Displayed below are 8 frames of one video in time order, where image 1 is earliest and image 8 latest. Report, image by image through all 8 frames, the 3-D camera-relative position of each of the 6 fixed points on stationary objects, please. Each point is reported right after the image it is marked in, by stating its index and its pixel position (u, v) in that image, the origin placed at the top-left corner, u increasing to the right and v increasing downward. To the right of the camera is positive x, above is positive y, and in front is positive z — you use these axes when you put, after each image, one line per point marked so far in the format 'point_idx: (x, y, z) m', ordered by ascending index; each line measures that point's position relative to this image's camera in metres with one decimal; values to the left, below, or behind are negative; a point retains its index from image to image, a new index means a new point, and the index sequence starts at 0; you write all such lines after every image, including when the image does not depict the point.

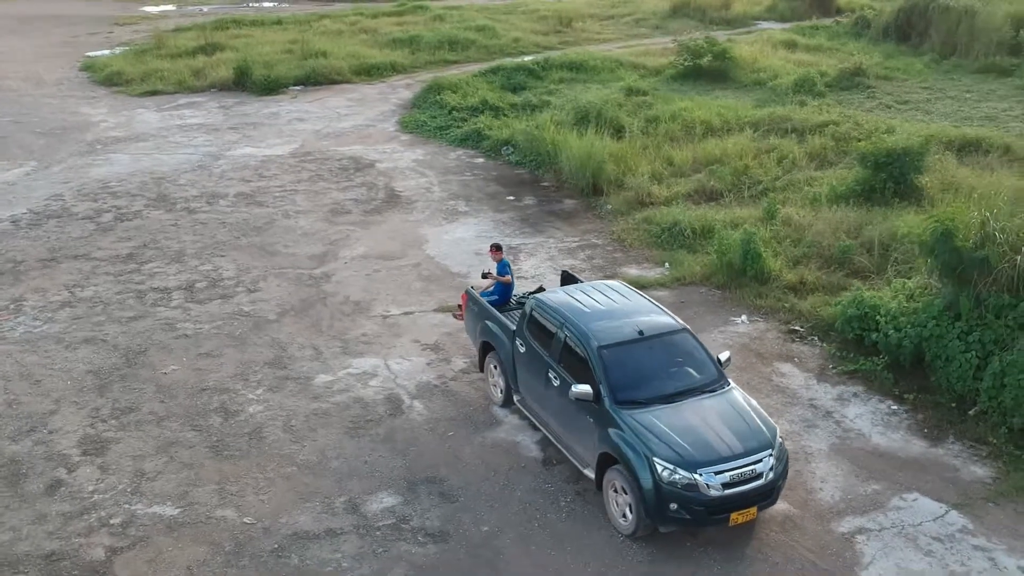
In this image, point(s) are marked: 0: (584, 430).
0: (+0.5, -1.1, +7.5) m
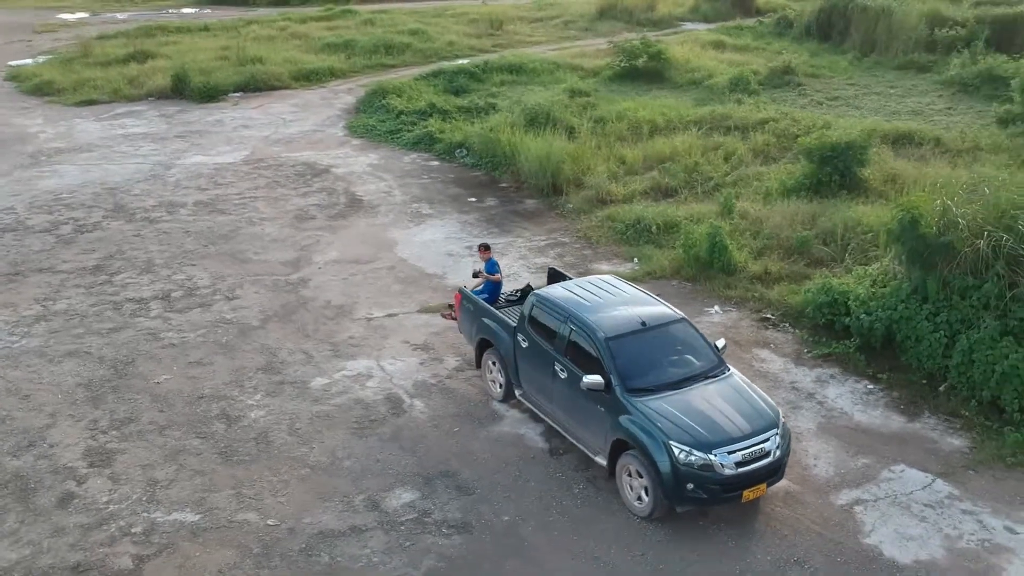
0: (+0.6, -1.0, +7.8) m
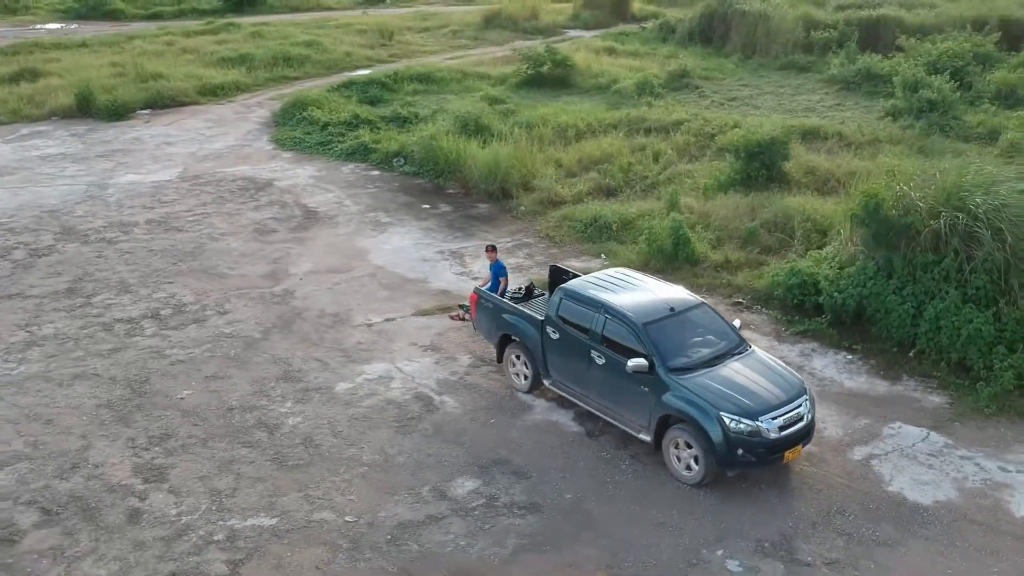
0: (+1.1, -1.0, +8.5) m
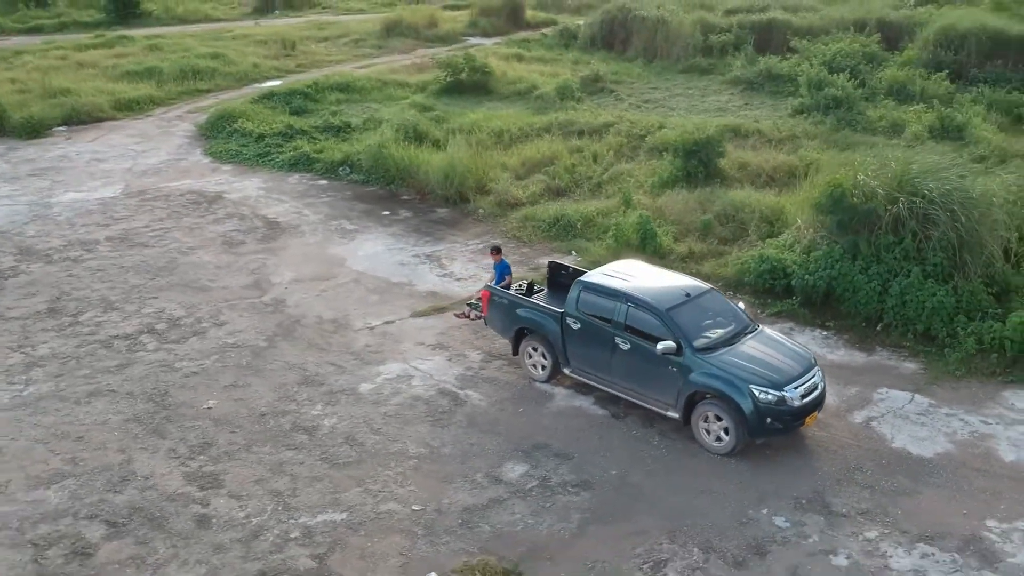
0: (+1.4, -0.8, +9.1) m
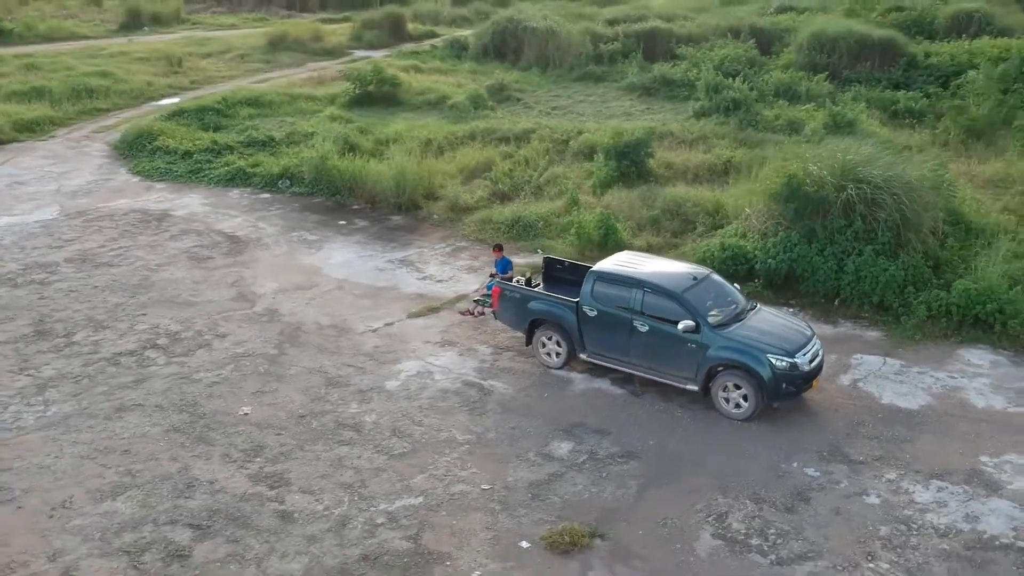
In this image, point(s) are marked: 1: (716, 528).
0: (+1.7, -0.7, +10.0) m
1: (+1.7, -2.0, +8.1) m
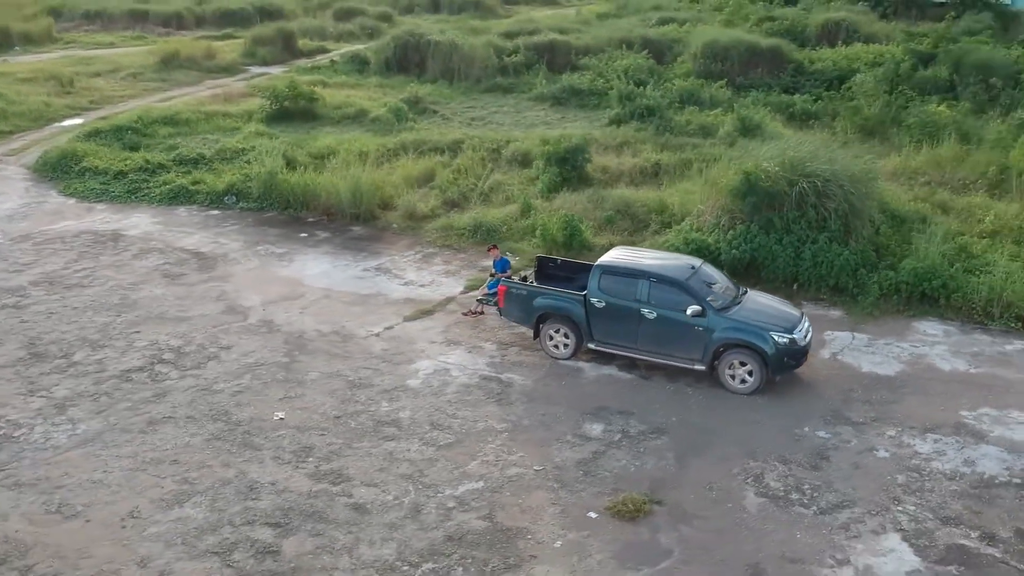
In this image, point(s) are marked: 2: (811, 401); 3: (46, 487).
0: (+1.9, -0.6, +10.8) m
1: (+2.2, -1.8, +8.9) m
2: (+3.2, -1.2, +10.6) m
3: (-4.2, -1.8, +9.0) m
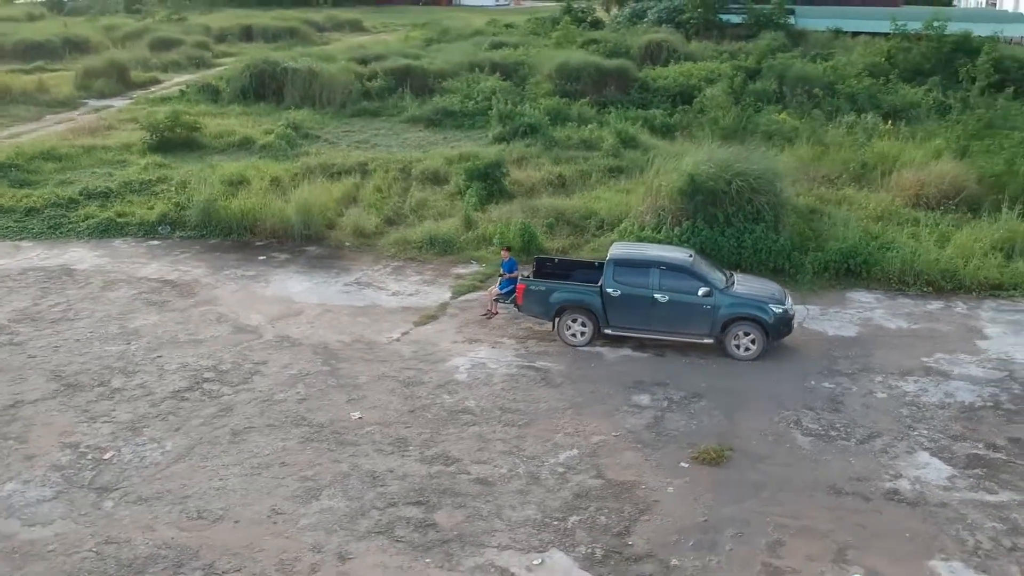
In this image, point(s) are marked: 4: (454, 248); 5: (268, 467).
0: (+2.3, -0.4, +12.4) m
1: (+3.1, -1.5, +10.6) m
2: (+3.6, -0.9, +12.4) m
3: (-3.2, -2.0, +9.3) m
4: (-1.0, +0.7, +17.1) m
5: (-2.4, -1.8, +9.9) m
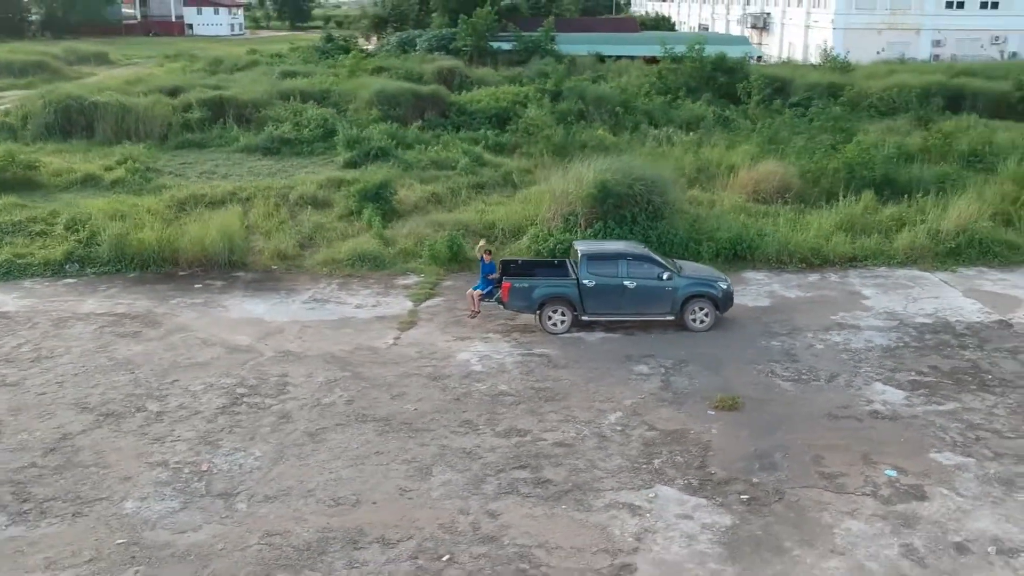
0: (+2.2, -0.2, +14.6) m
1: (+3.5, -1.2, +13.0) m
2: (+3.5, -0.6, +14.9) m
3: (-2.1, -2.1, +10.1) m
4: (-2.3, +0.4, +18.2) m
5: (-1.6, -1.8, +10.8) m
